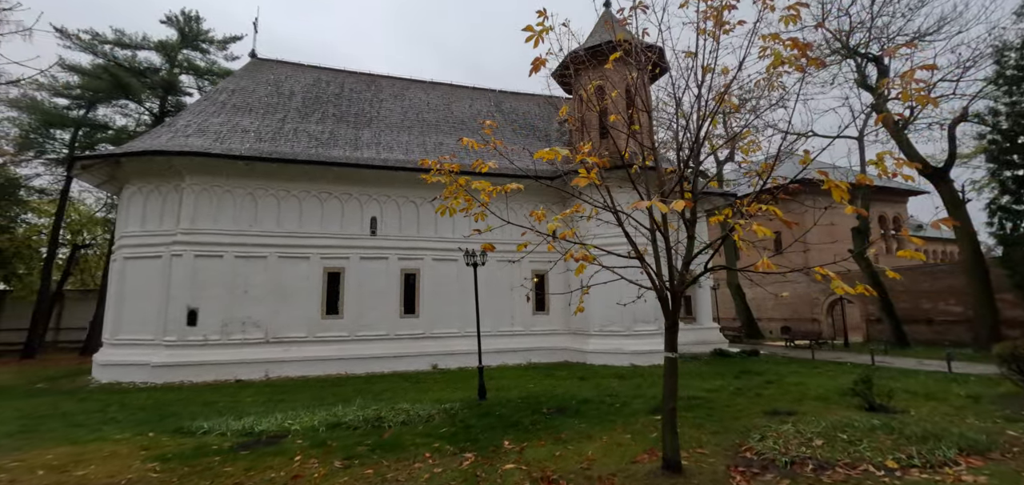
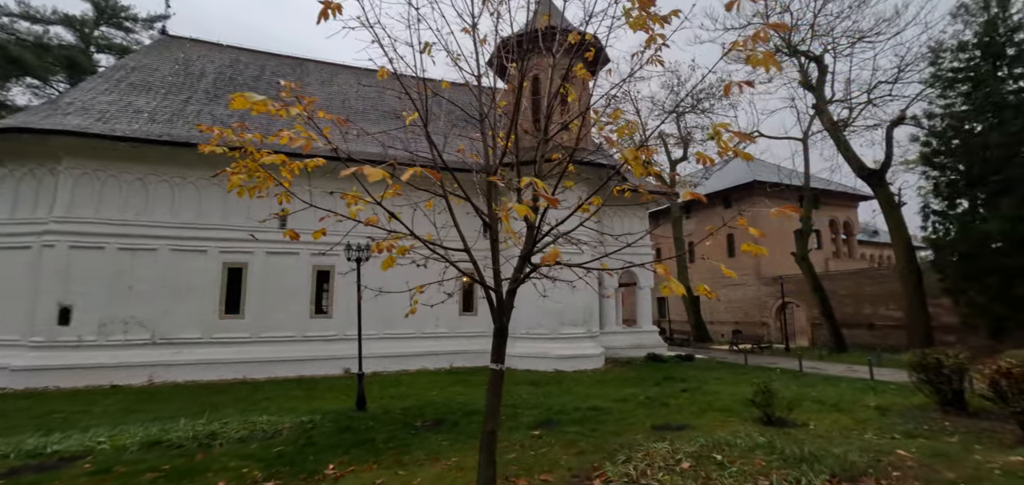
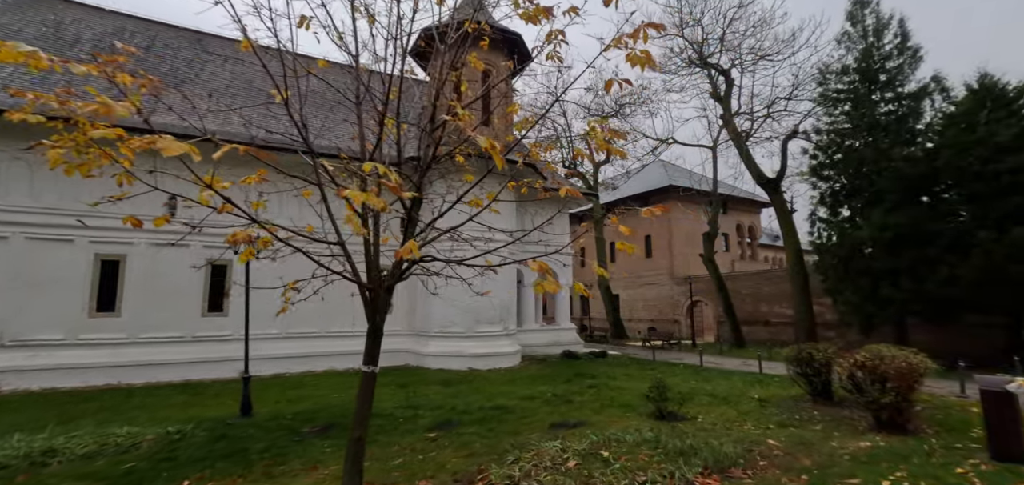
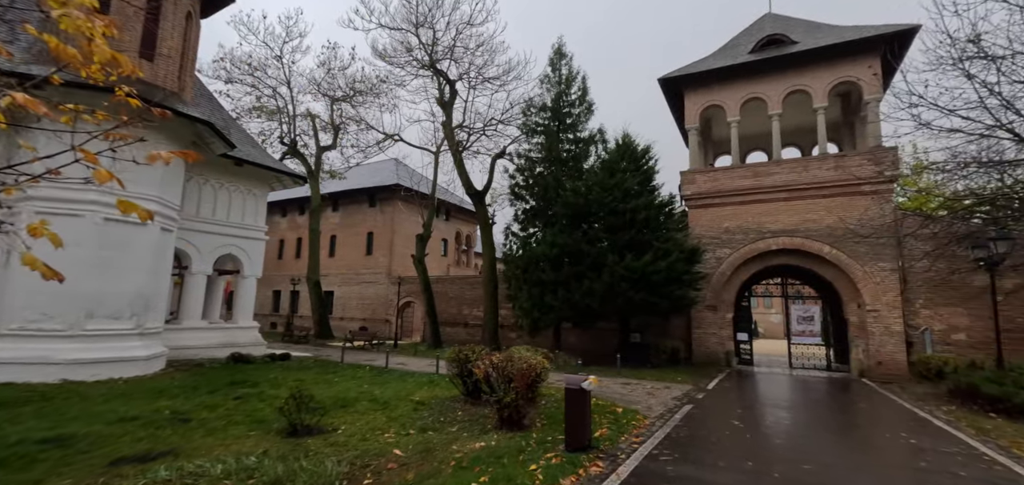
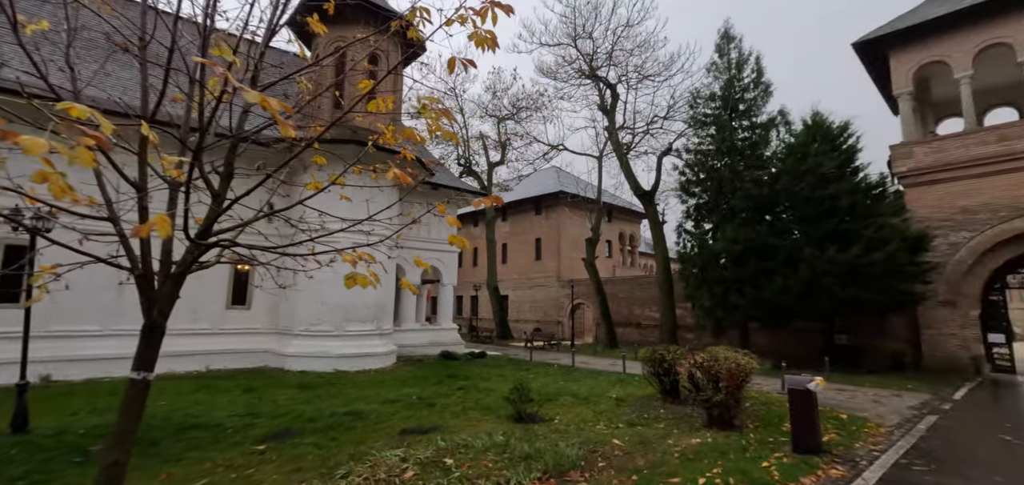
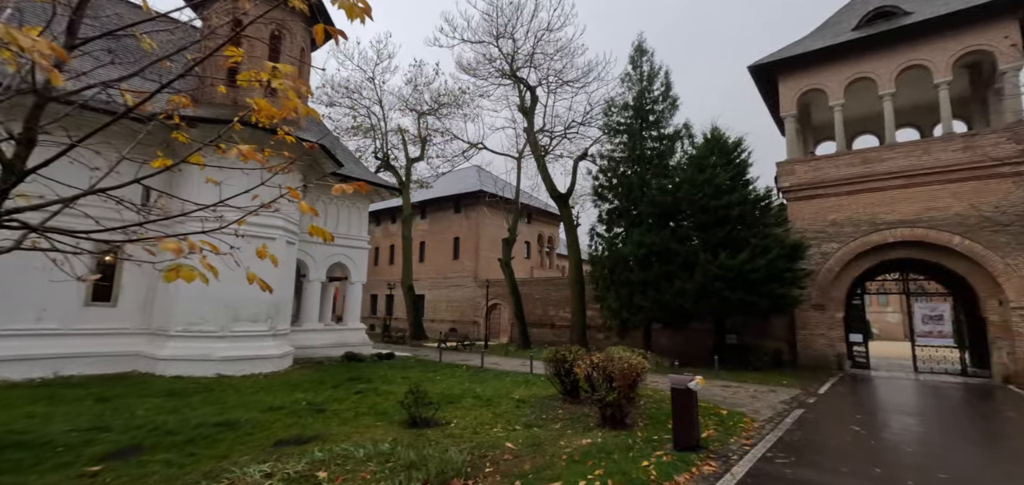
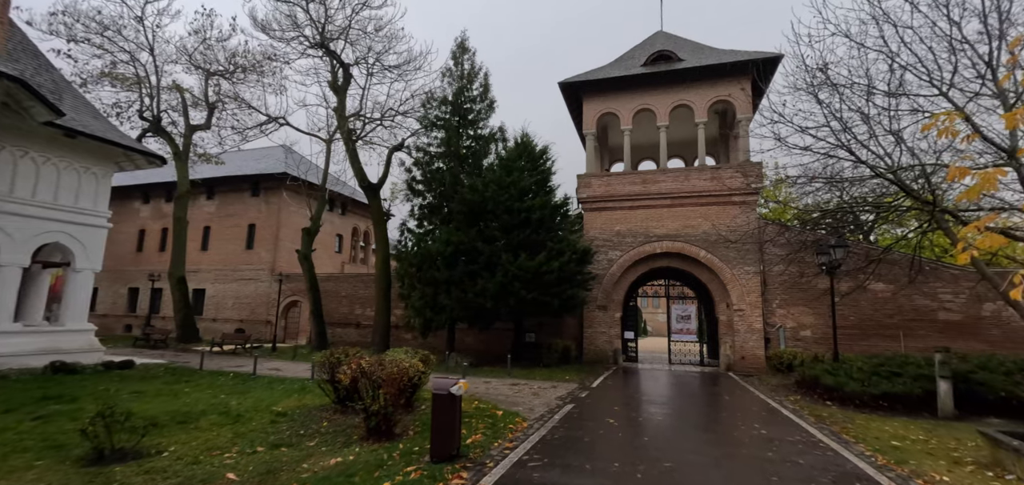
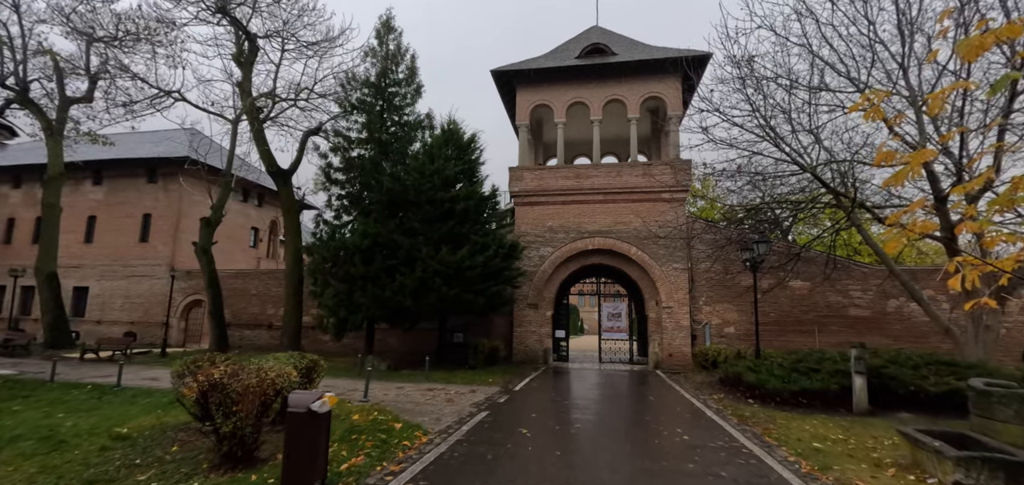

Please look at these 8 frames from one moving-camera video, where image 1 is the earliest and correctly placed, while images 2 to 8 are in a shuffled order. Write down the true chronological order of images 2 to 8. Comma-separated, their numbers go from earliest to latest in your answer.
2, 3, 5, 6, 4, 7, 8
